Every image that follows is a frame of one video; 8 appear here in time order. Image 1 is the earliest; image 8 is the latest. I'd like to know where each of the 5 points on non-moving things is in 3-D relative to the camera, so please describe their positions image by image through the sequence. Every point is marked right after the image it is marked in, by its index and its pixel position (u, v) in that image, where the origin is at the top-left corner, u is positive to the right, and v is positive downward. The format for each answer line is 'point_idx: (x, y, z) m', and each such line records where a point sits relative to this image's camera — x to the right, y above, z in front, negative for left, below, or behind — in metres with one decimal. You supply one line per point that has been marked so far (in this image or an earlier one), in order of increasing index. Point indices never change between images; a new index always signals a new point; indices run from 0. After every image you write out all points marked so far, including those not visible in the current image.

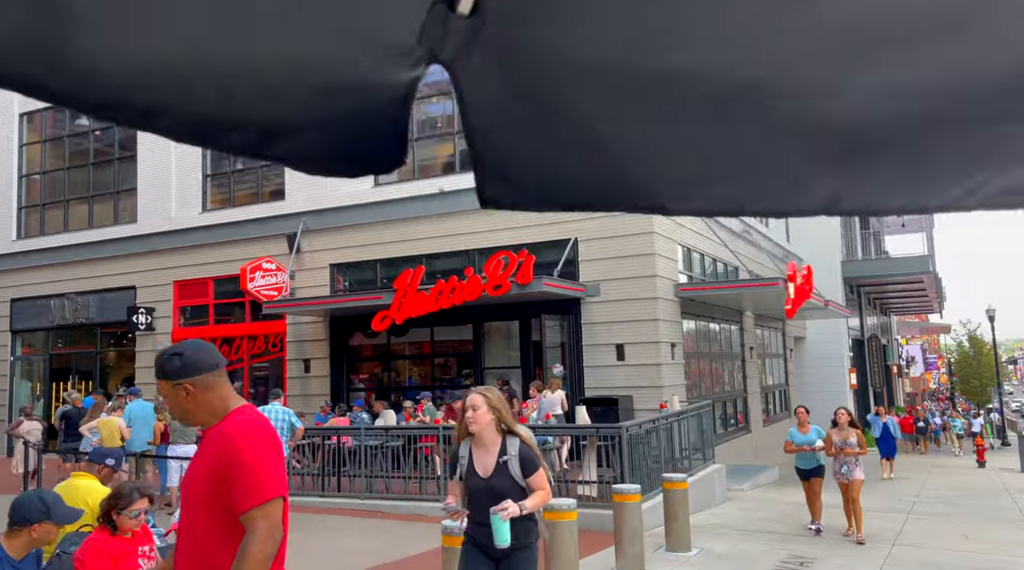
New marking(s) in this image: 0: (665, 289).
0: (+2.9, -0.1, +17.0) m
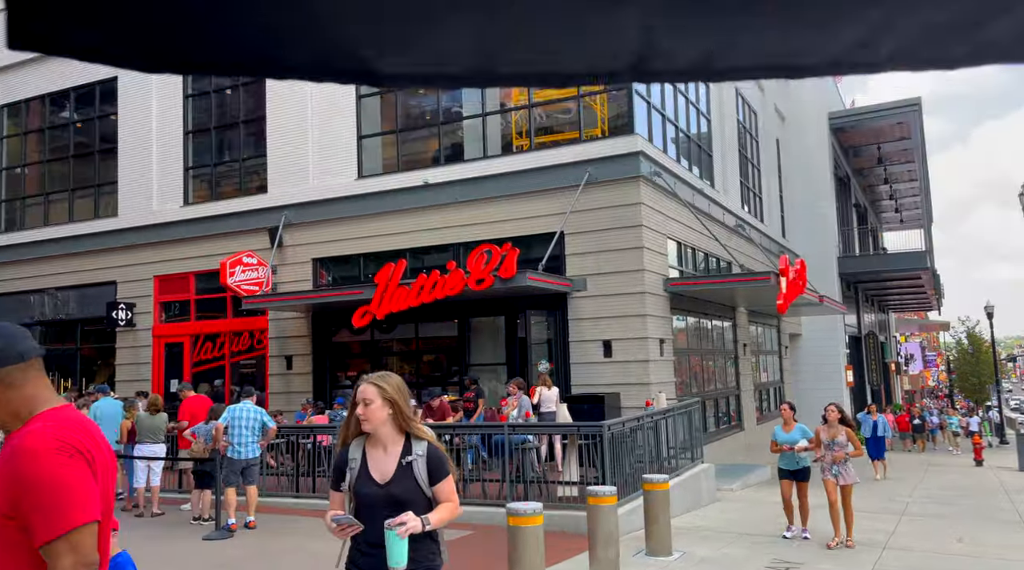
0: (+2.6, 0.0, +16.6) m
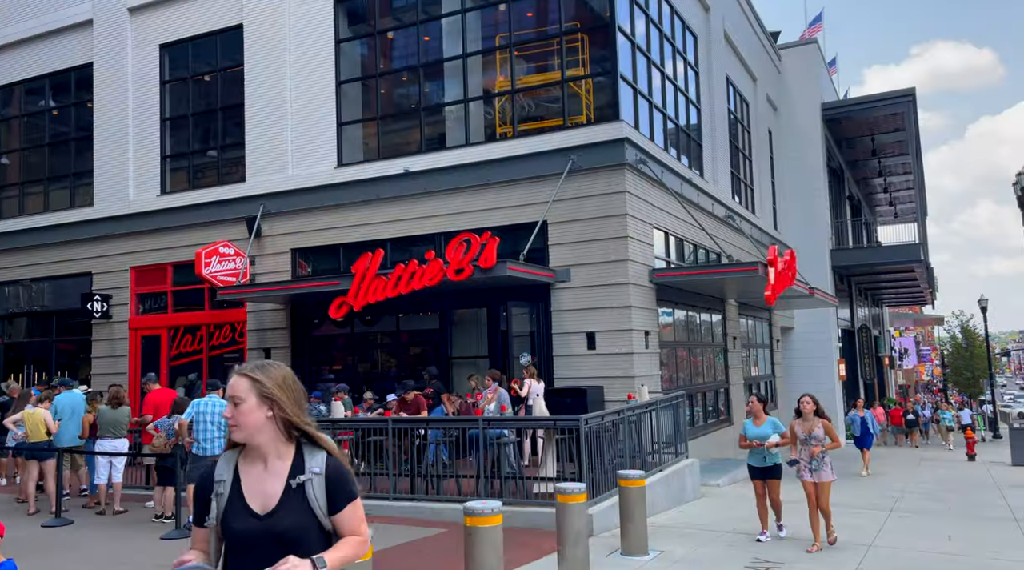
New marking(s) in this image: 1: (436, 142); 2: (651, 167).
0: (+2.3, +0.2, +16.2) m
1: (-1.5, +2.8, +17.6) m
2: (+2.6, +2.2, +16.8) m
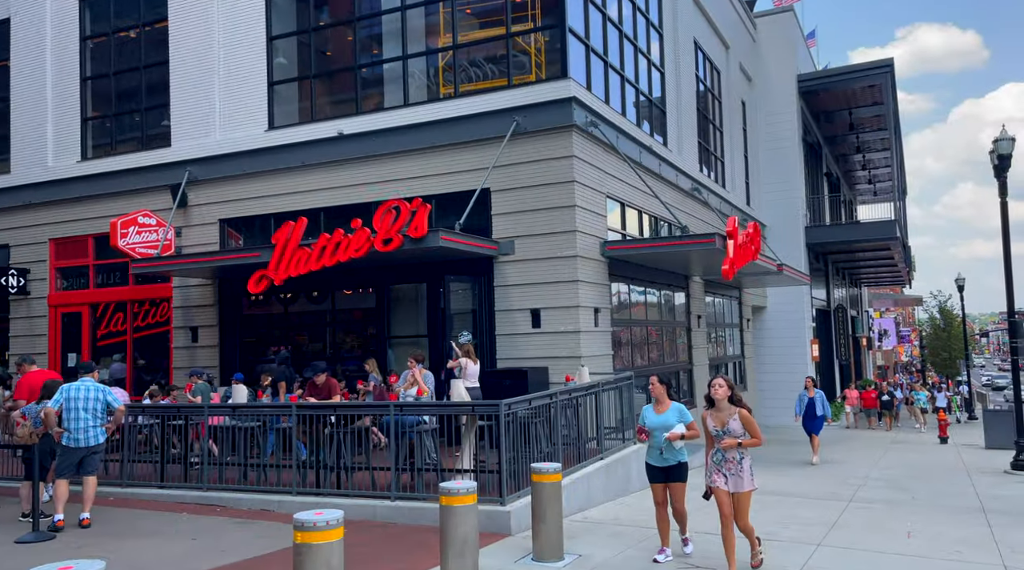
0: (+1.3, +0.6, +14.9) m
1: (-2.5, +3.3, +16.2) m
2: (+1.6, +2.6, +15.5) m
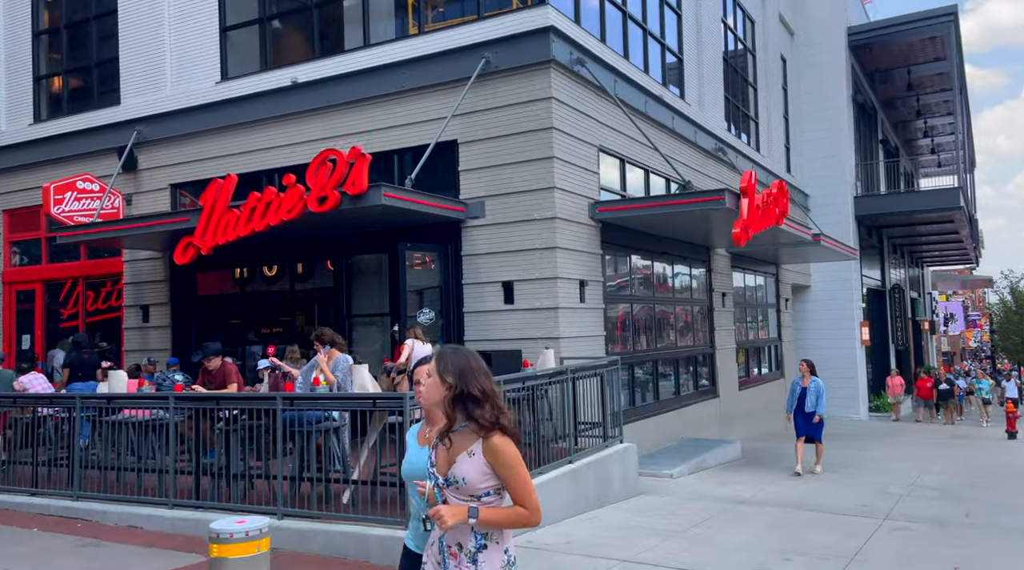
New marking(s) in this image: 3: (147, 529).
0: (+0.8, +1.1, +12.6) m
1: (-2.8, +3.7, +14.1) m
2: (+1.2, +3.1, +13.1) m
3: (-3.5, -2.4, +8.8) m
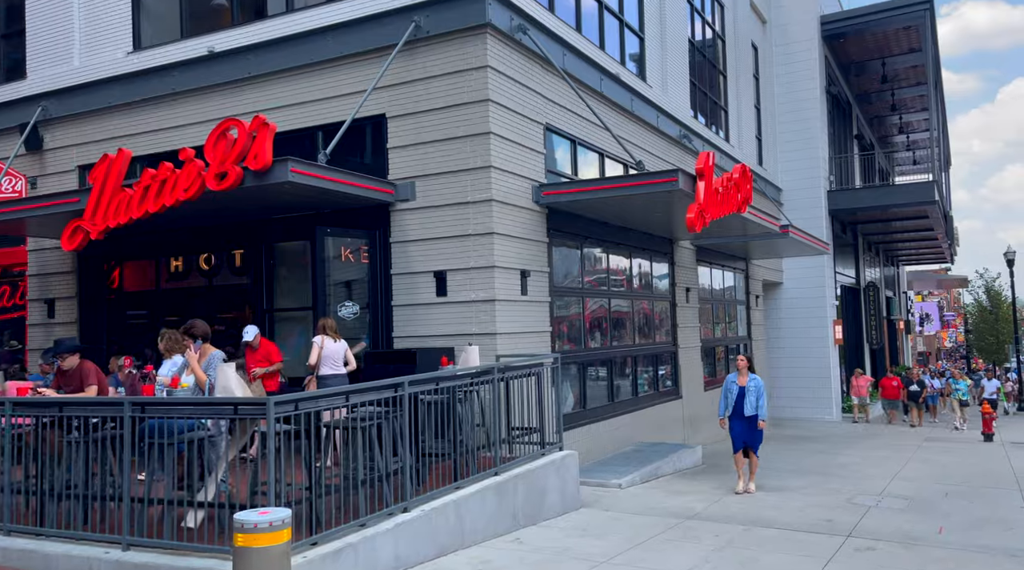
0: (0.0, +1.2, +11.3) m
1: (-3.7, +3.8, +12.8) m
2: (+0.3, +3.2, +11.9) m
3: (-4.3, -2.2, +7.5) m
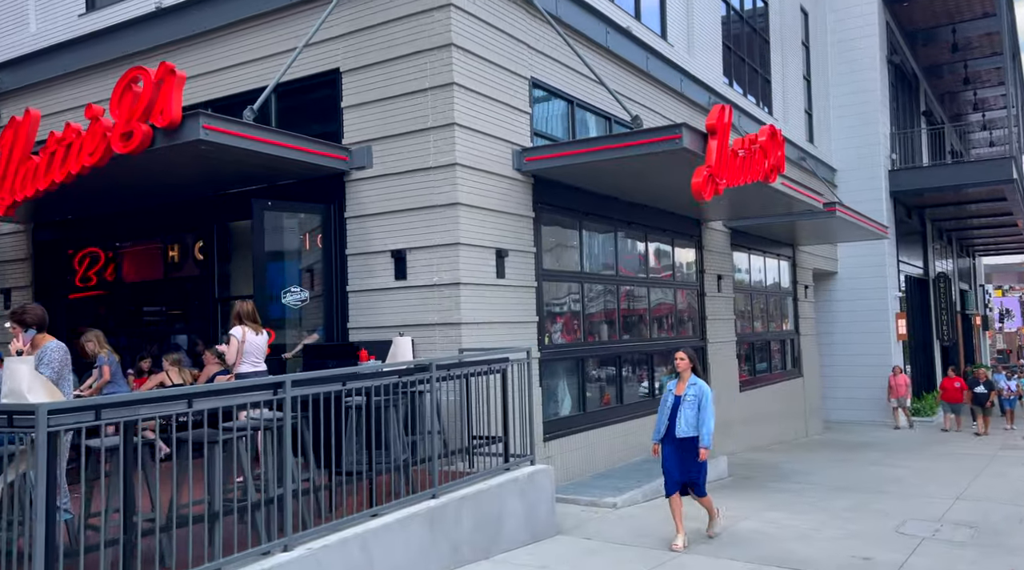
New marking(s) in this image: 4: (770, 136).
0: (-0.3, +1.4, +9.6) m
1: (-3.9, +4.0, +11.3) m
2: (+0.1, +3.4, +10.1) m
3: (-4.8, -2.1, +6.0) m
4: (+3.2, +1.8, +11.1) m
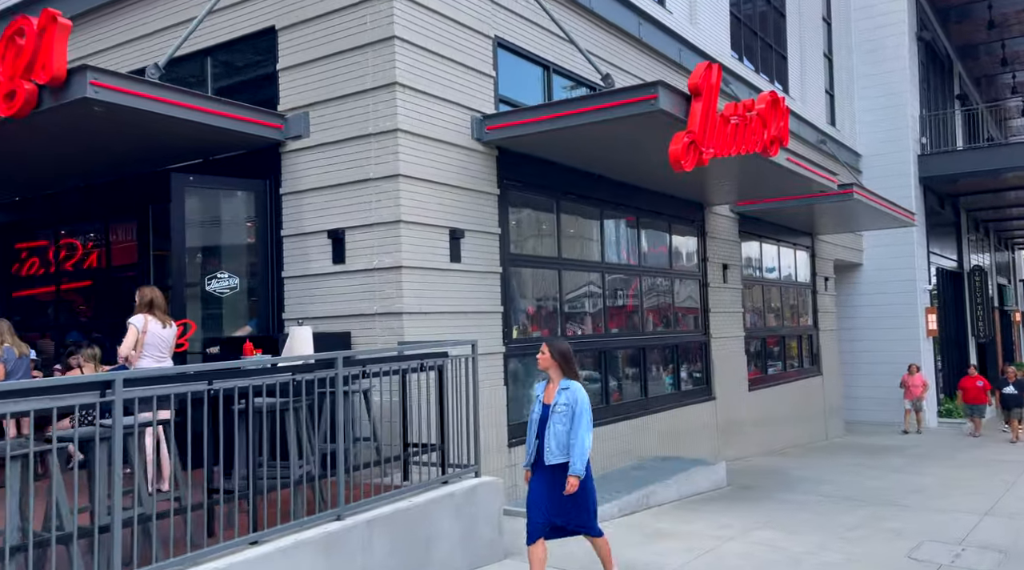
0: (-0.7, +1.5, +8.4) m
1: (-4.2, +4.2, +10.2) m
2: (-0.3, +3.6, +8.9) m
3: (-5.4, -1.9, +5.0) m
4: (+2.8, +2.0, +9.8) m
